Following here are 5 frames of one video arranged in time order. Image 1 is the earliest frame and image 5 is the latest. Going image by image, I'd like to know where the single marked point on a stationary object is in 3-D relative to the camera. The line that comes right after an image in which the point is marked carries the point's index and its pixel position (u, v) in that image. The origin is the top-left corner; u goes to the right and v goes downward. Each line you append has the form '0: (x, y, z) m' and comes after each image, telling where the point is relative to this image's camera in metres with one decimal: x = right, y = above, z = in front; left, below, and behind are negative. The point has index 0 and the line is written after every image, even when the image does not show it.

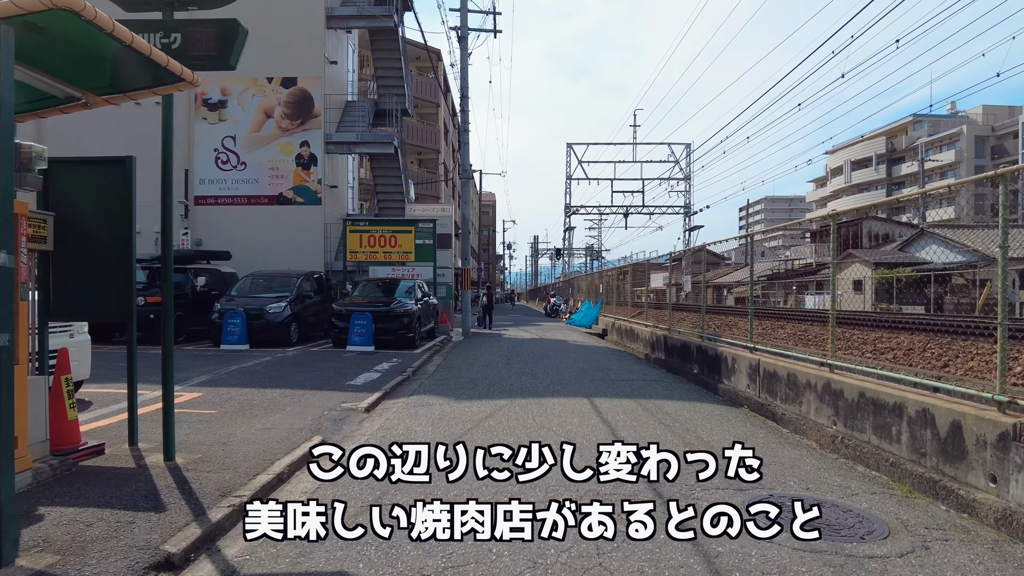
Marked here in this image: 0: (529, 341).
0: (+0.4, -1.4, +17.2) m
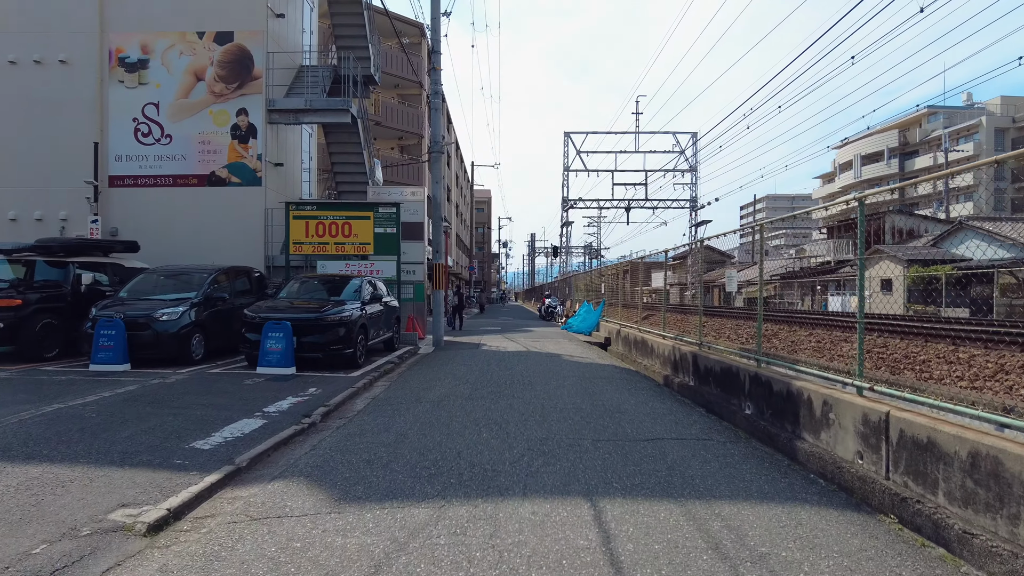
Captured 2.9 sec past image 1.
0: (-0.1, -1.4, +13.6) m
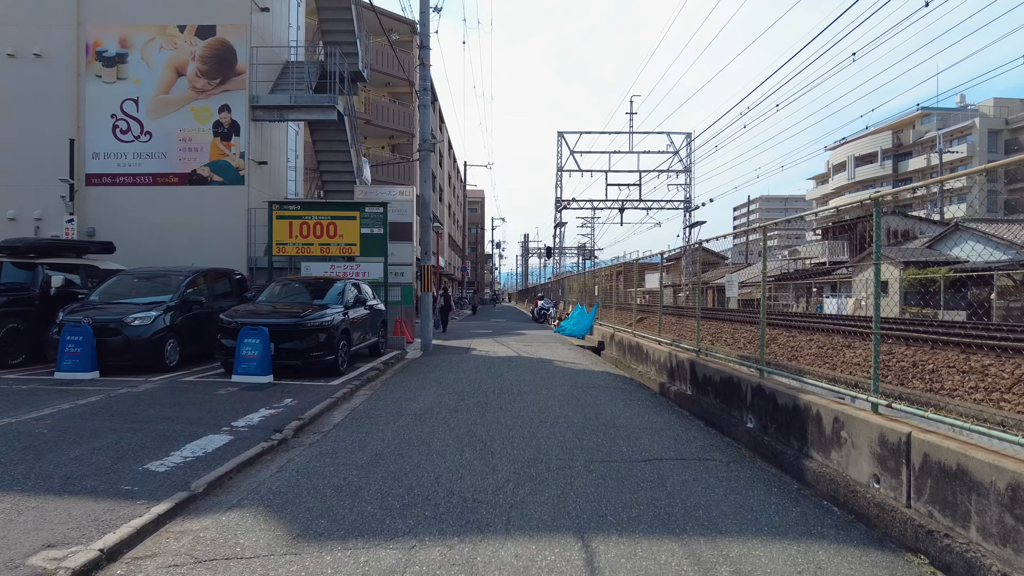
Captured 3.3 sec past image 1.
0: (-0.2, -1.5, +13.1) m
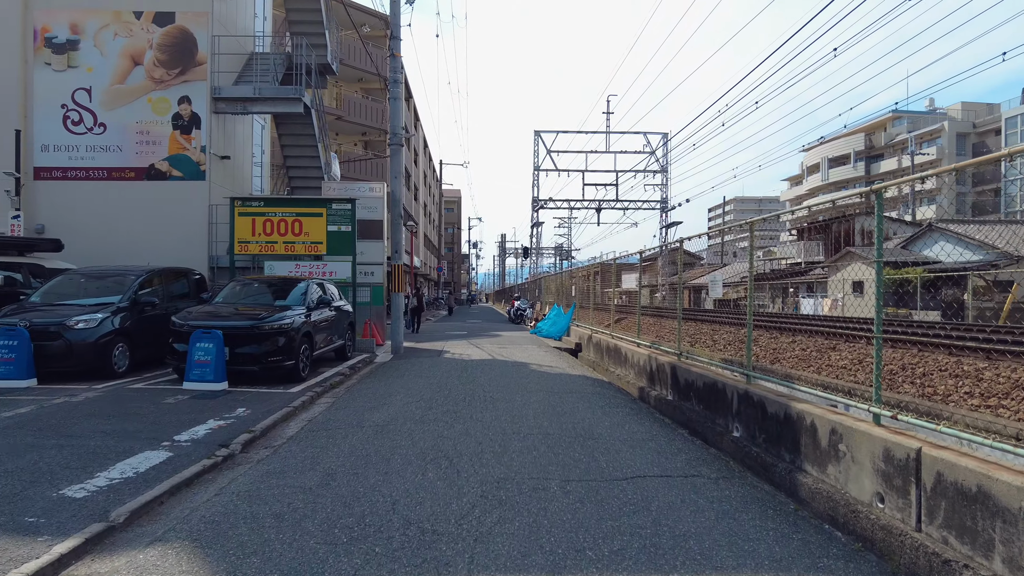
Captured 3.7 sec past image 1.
0: (-0.8, -1.5, +12.6) m
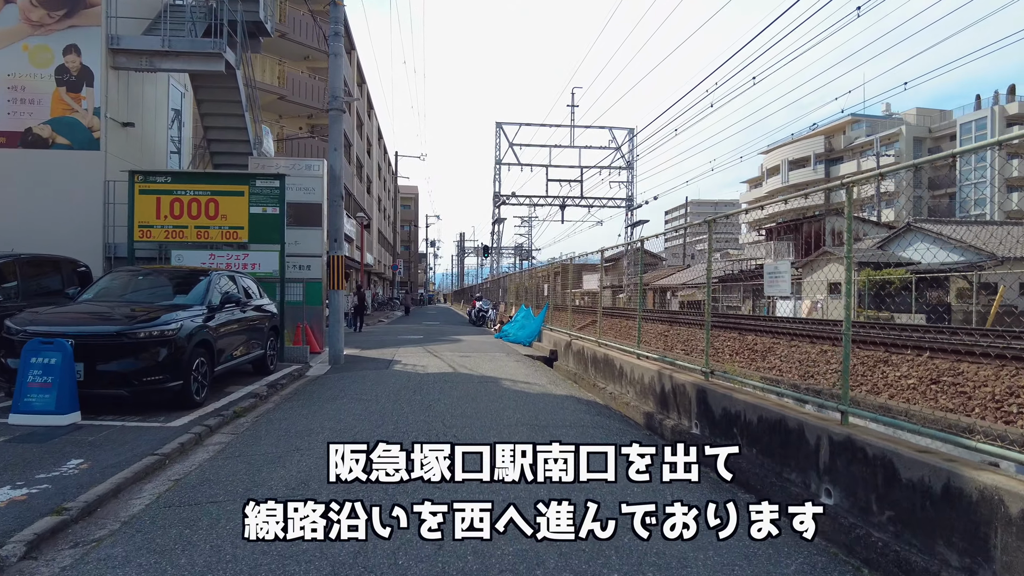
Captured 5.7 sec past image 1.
0: (-1.3, -1.4, +10.1) m
